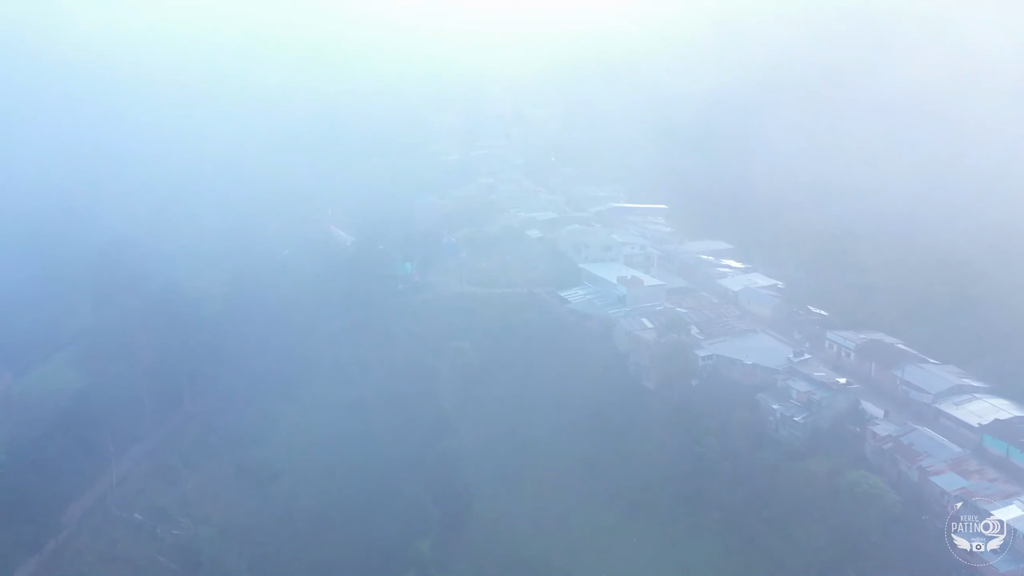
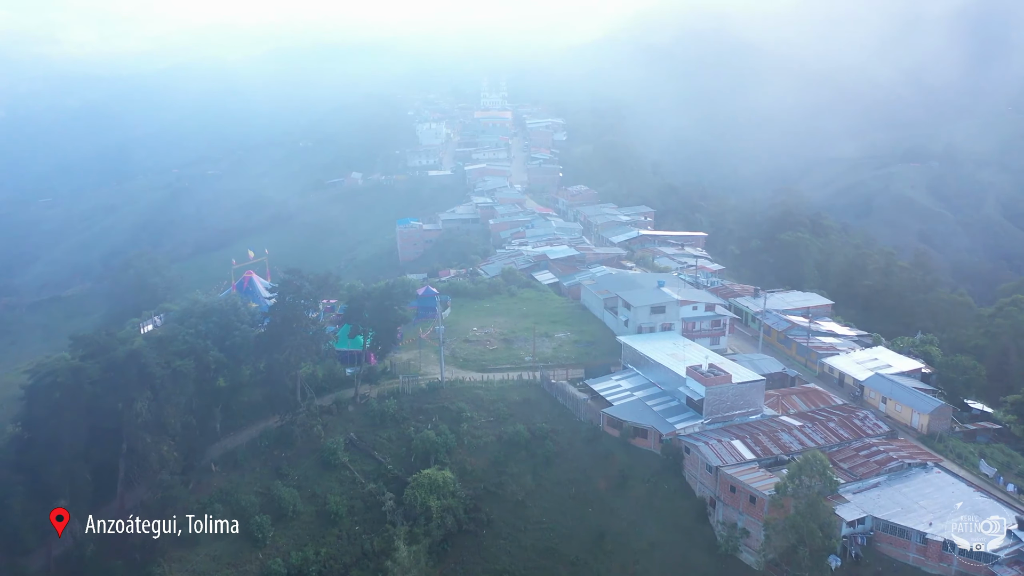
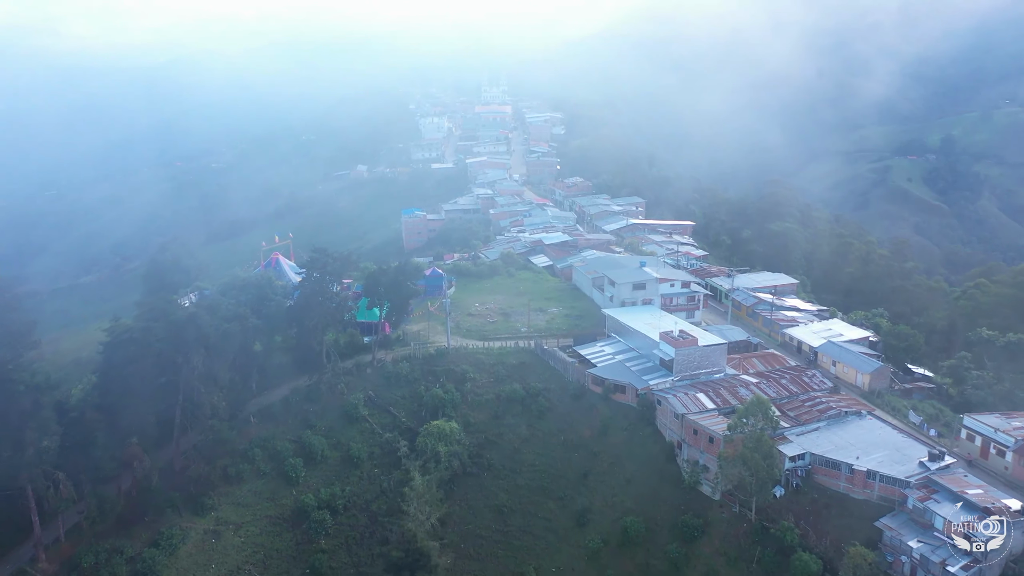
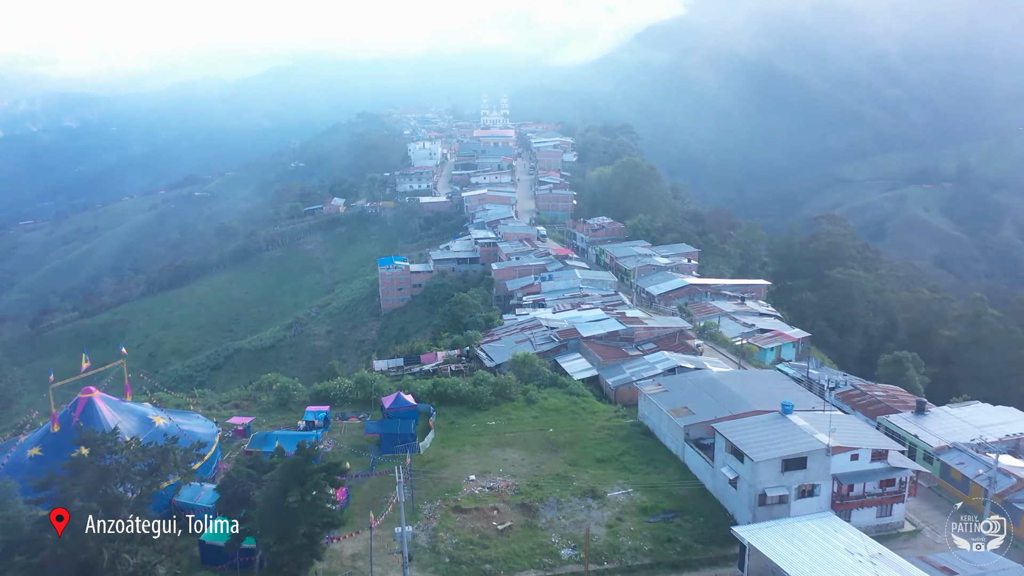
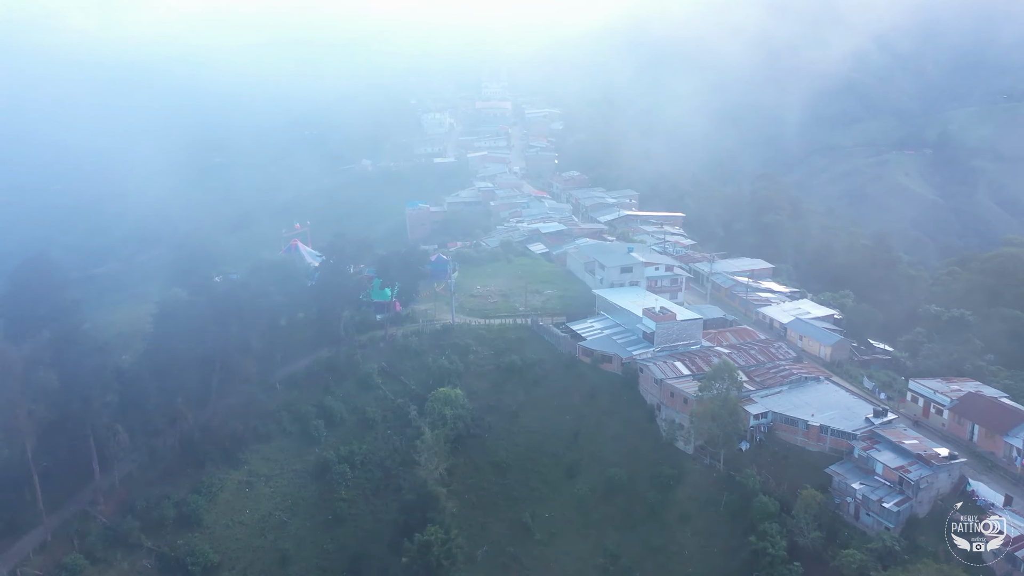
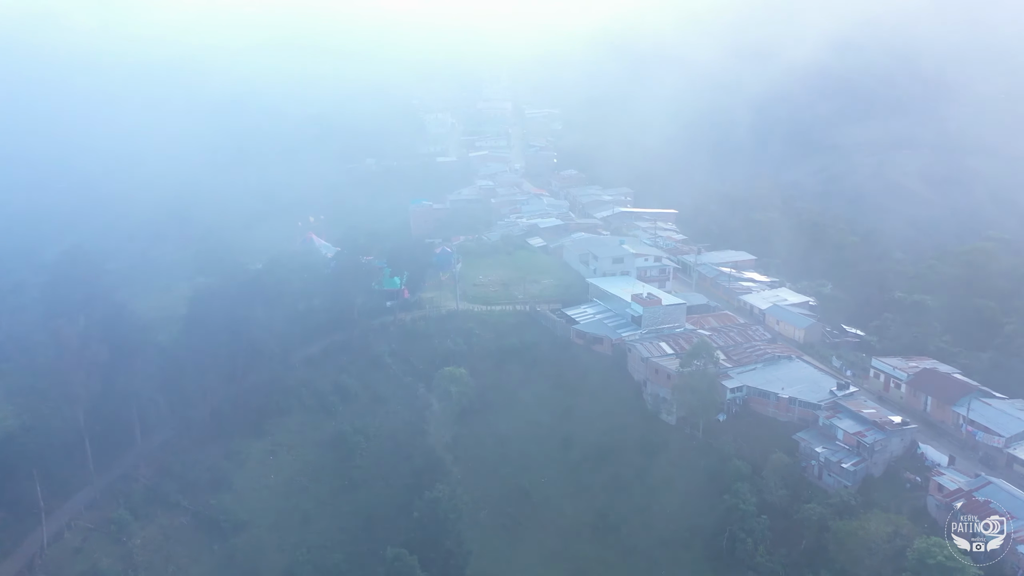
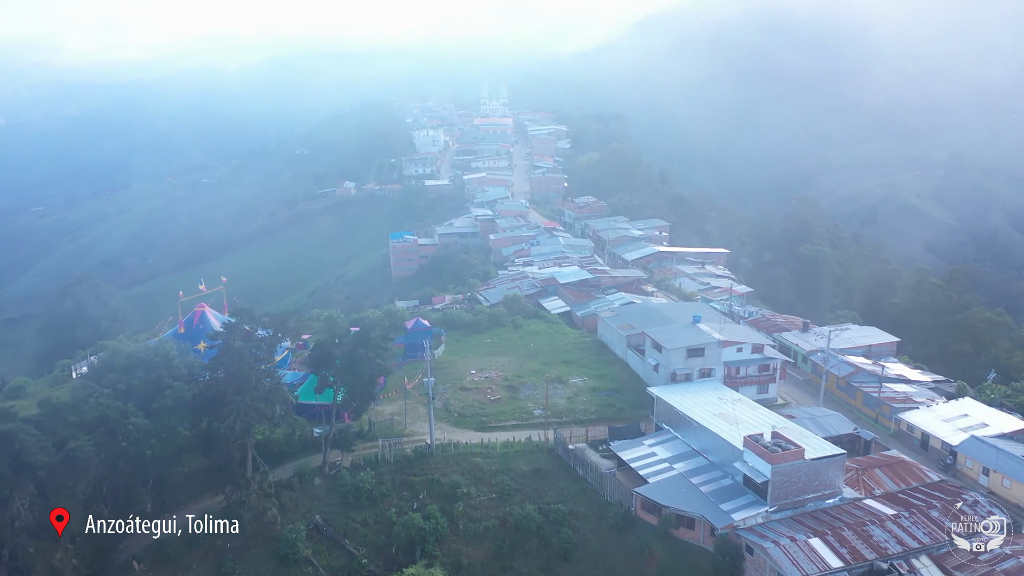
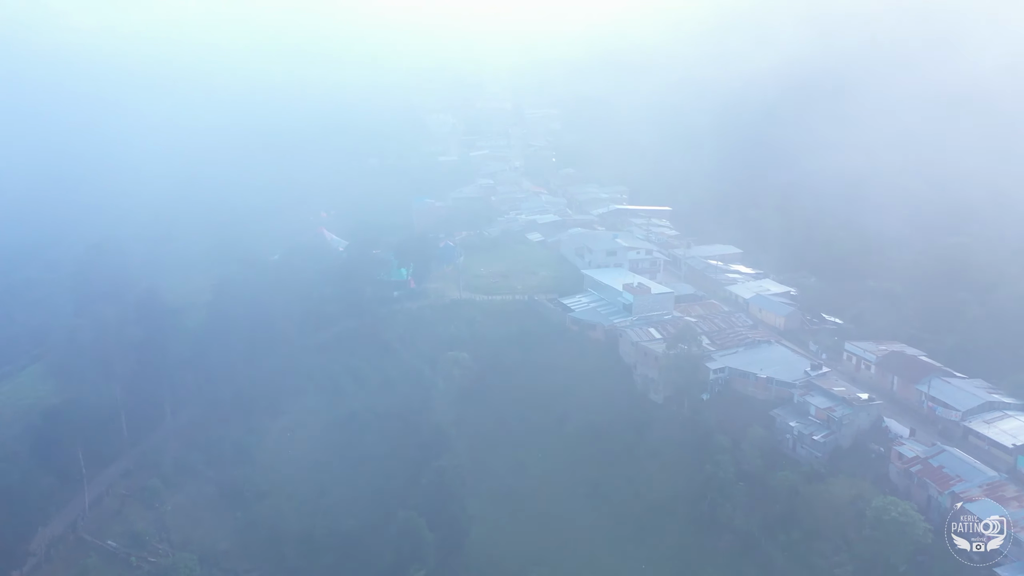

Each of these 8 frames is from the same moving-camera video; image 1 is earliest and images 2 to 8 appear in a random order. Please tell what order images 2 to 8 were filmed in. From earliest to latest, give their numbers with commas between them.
8, 6, 5, 3, 2, 7, 4
